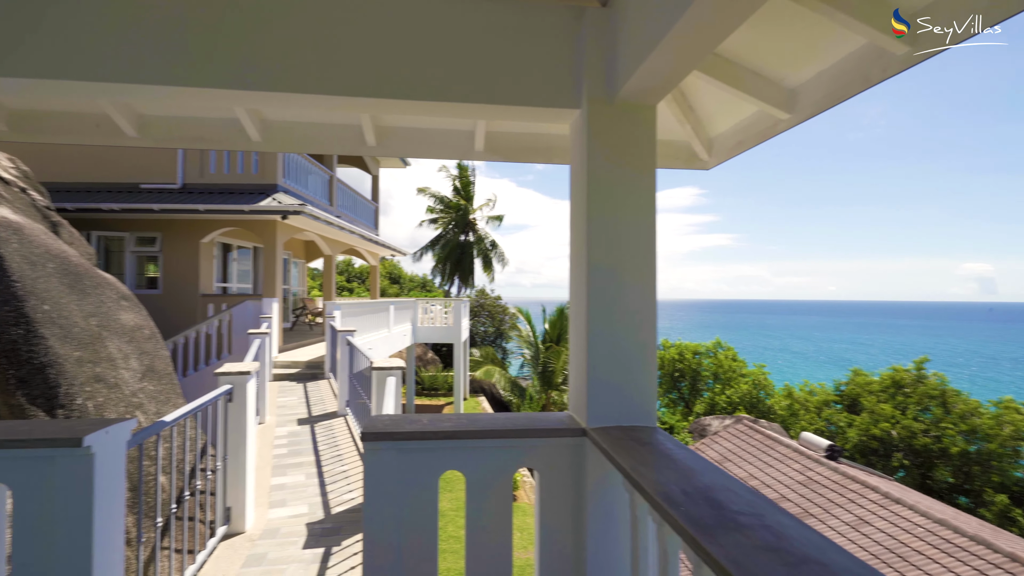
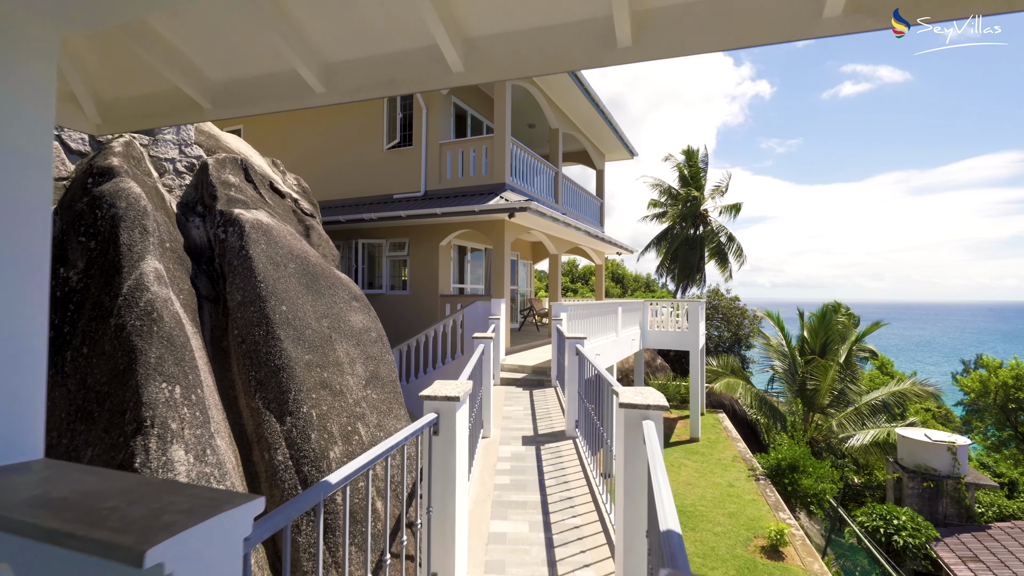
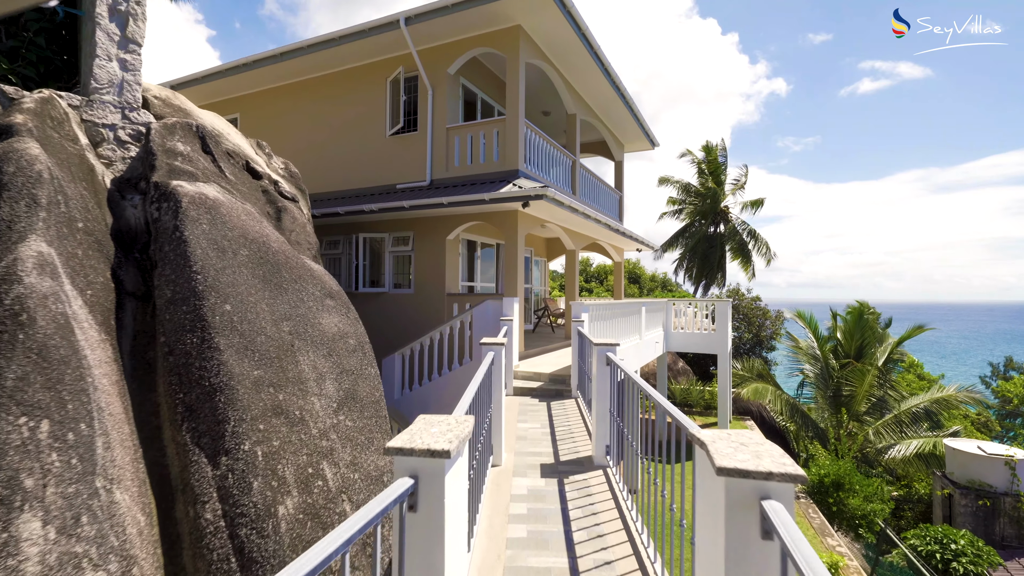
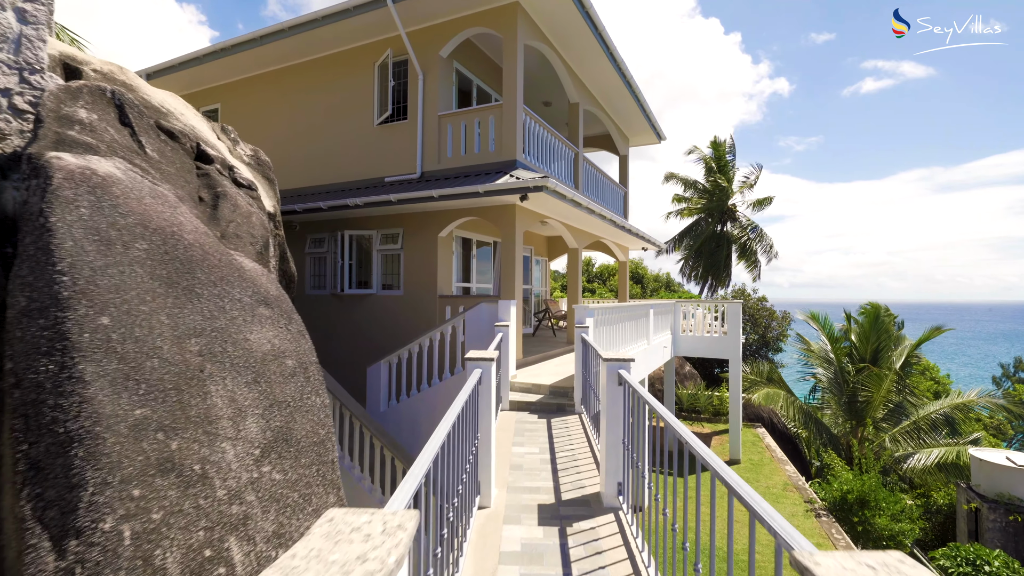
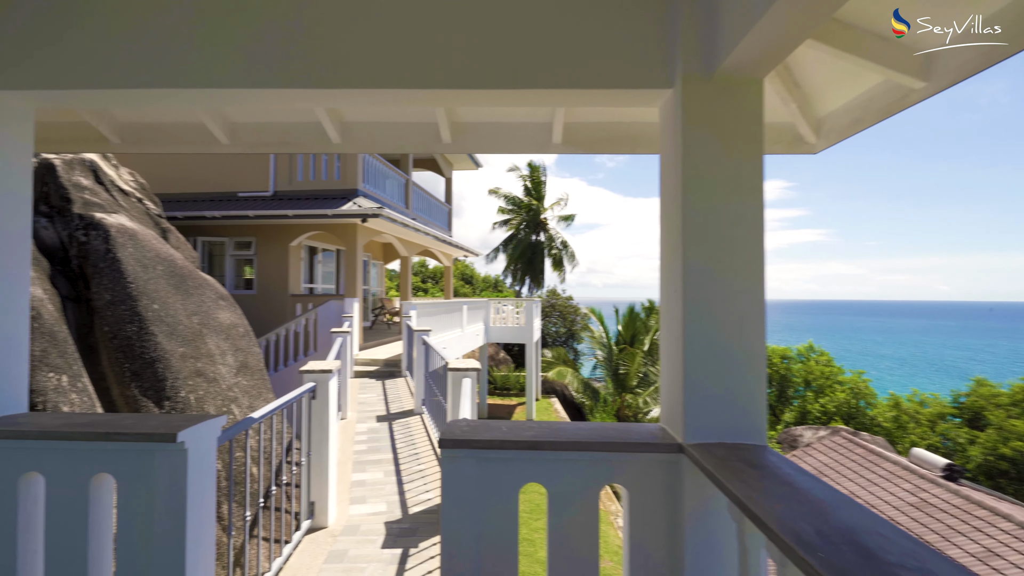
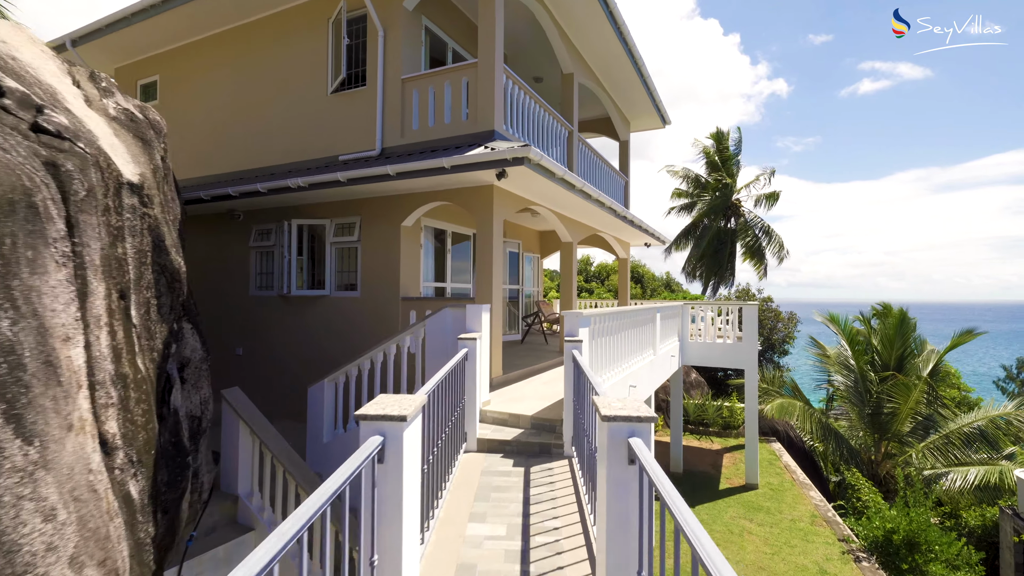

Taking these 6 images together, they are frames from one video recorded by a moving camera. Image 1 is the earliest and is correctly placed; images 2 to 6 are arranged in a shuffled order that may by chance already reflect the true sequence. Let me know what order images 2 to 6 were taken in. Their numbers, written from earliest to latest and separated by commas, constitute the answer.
5, 2, 3, 4, 6
